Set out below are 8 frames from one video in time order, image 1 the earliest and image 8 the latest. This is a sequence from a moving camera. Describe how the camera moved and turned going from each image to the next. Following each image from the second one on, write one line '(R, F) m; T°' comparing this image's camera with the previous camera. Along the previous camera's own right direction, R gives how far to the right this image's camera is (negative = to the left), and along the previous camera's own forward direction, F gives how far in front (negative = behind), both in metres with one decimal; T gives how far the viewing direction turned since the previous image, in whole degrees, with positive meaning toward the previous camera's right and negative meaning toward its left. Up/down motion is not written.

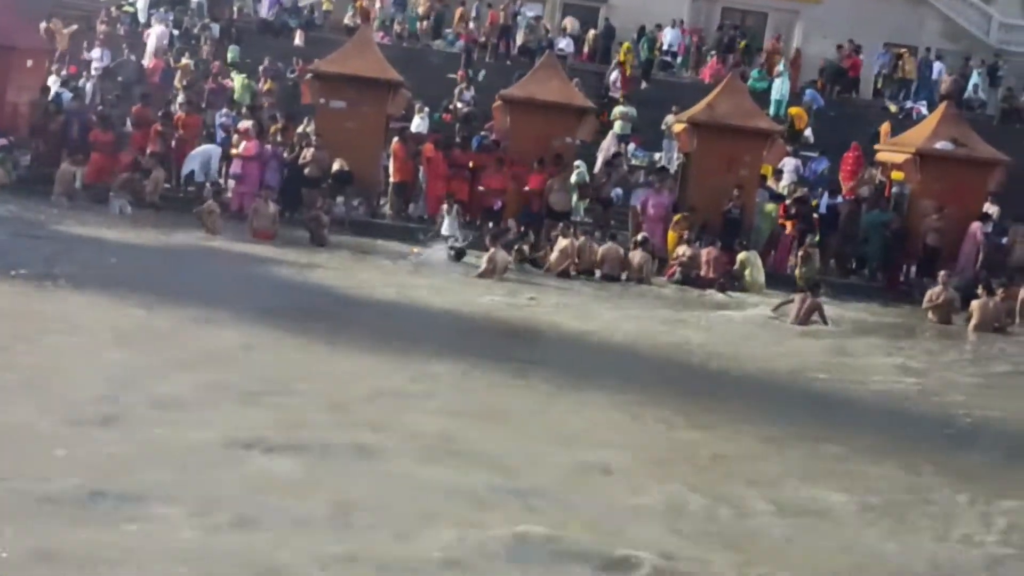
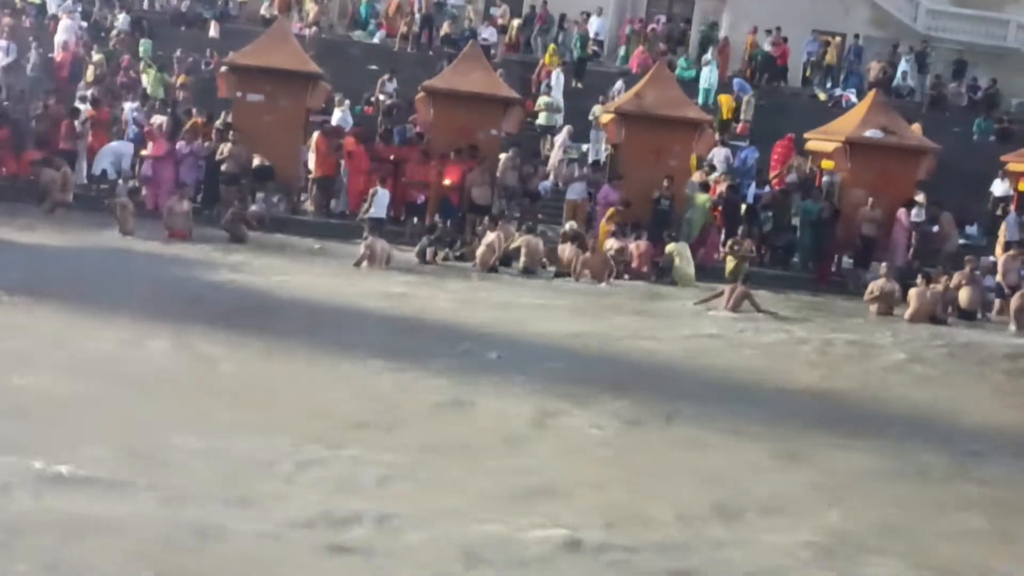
(-0.1, +0.4) m; +3°
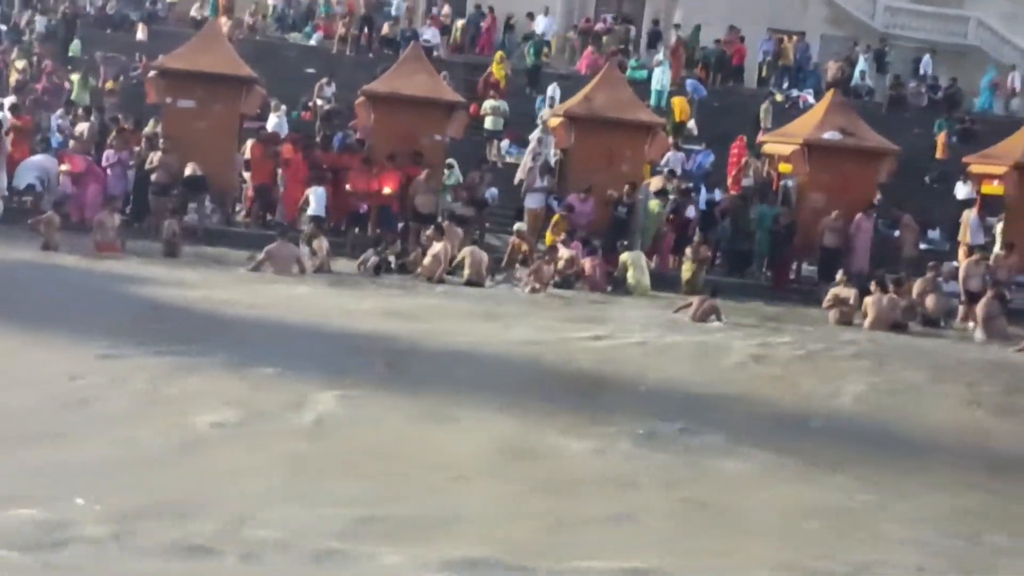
(+0.1, +0.7) m; +2°
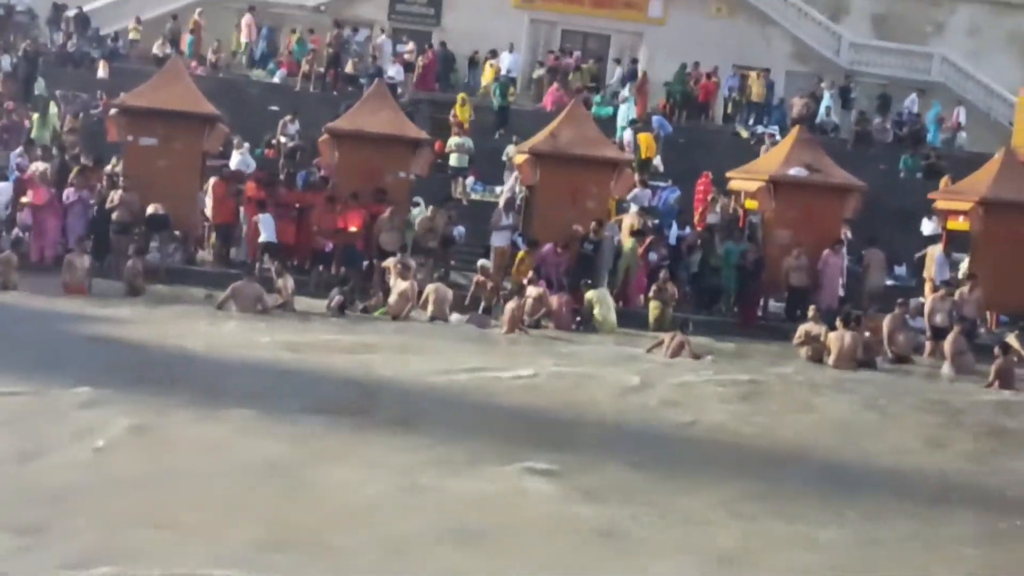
(0.0, +0.1) m; +1°
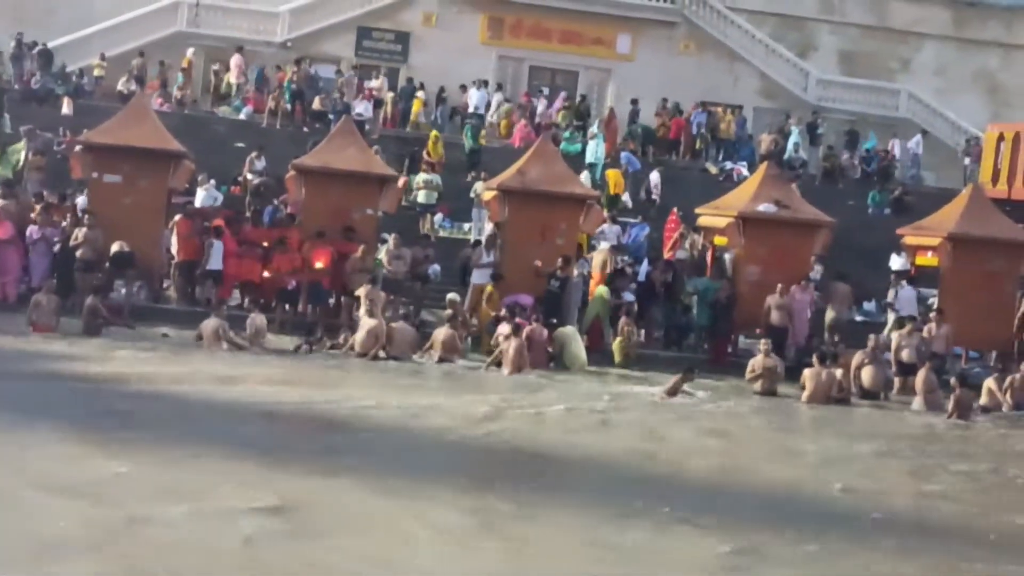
(-0.1, +0.1) m; +1°
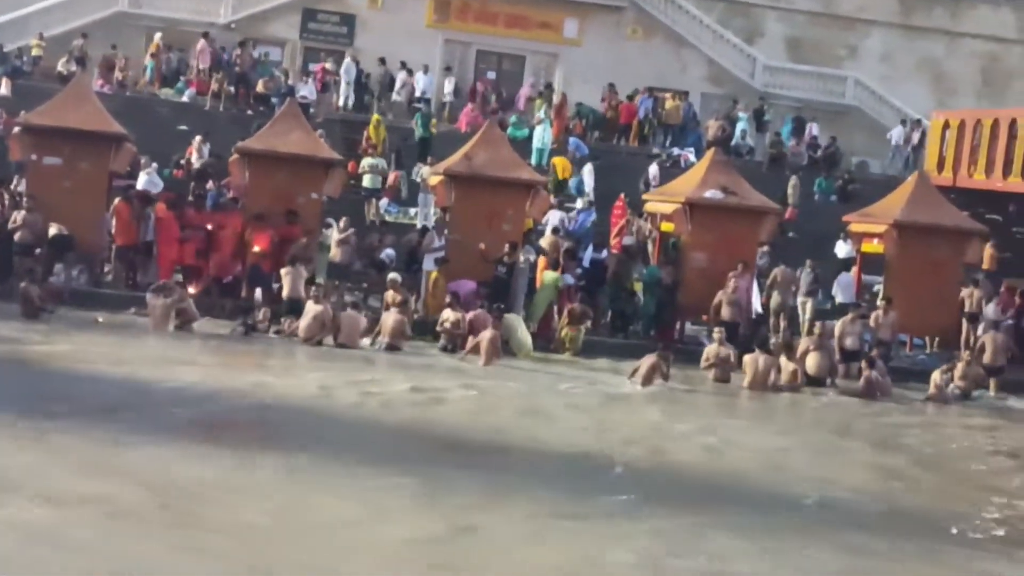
(0.0, +0.1) m; +2°
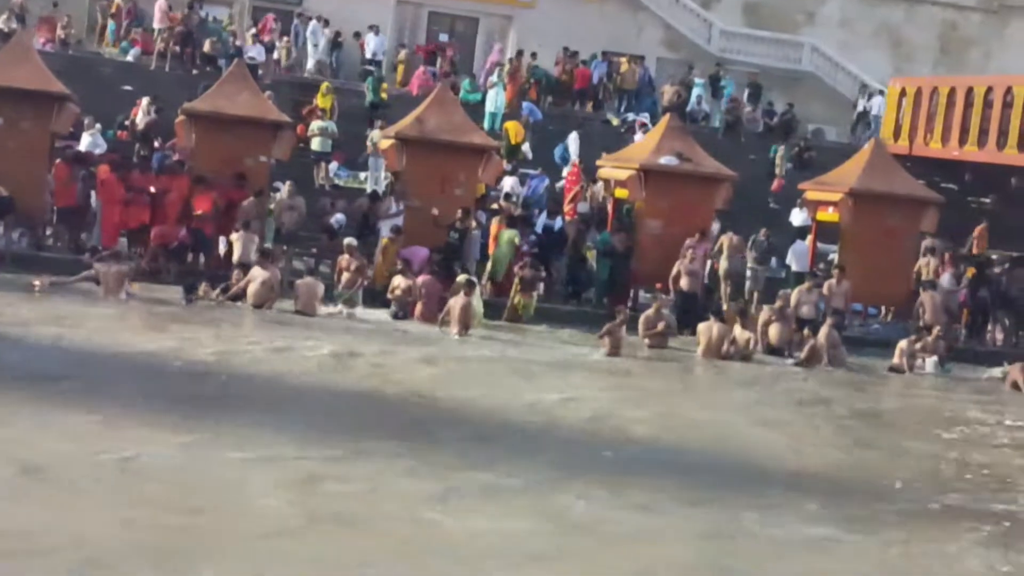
(0.0, +0.2) m; +2°
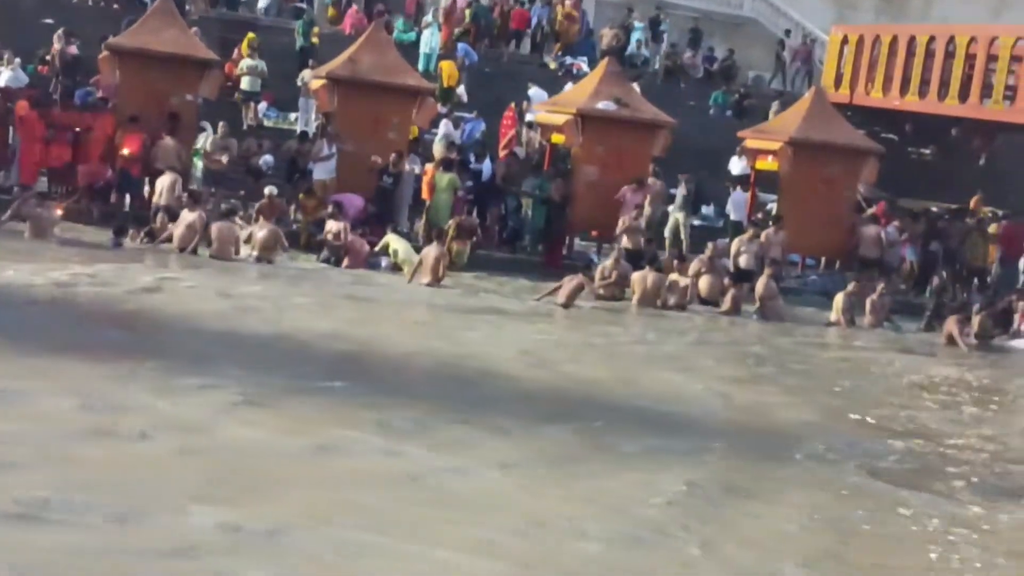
(+0.1, +0.3) m; +2°
